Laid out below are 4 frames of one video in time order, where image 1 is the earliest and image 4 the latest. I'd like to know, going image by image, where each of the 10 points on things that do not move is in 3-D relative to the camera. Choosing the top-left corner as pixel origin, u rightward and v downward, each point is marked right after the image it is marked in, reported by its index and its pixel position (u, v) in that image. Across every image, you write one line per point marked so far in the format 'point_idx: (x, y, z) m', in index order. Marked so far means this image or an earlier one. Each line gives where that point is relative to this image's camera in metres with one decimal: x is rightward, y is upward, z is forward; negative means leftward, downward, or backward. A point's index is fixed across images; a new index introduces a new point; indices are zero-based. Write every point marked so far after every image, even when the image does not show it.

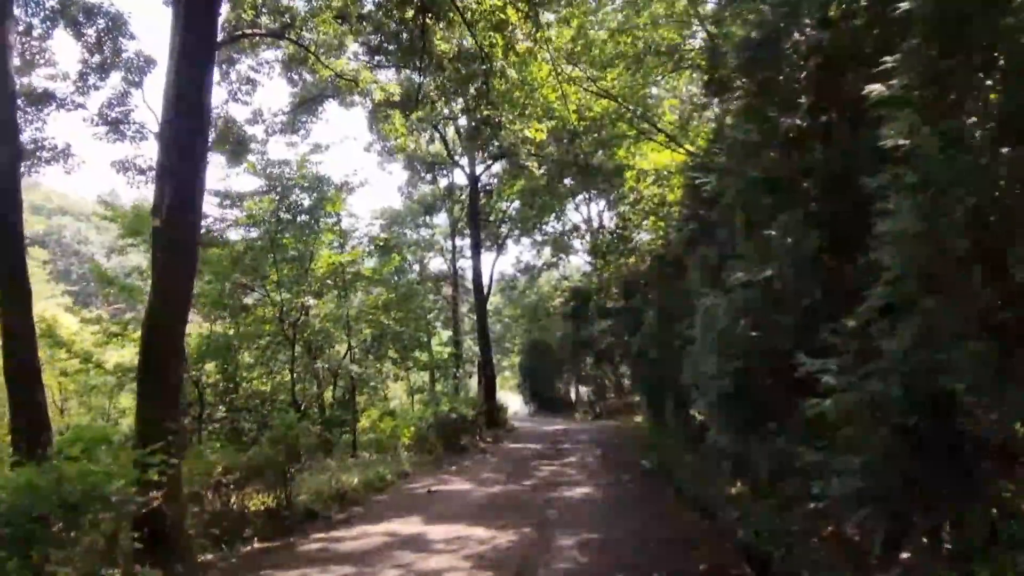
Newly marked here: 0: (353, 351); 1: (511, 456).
0: (-3.7, -1.5, +18.6) m
1: (0.0, -3.7, +17.4) m
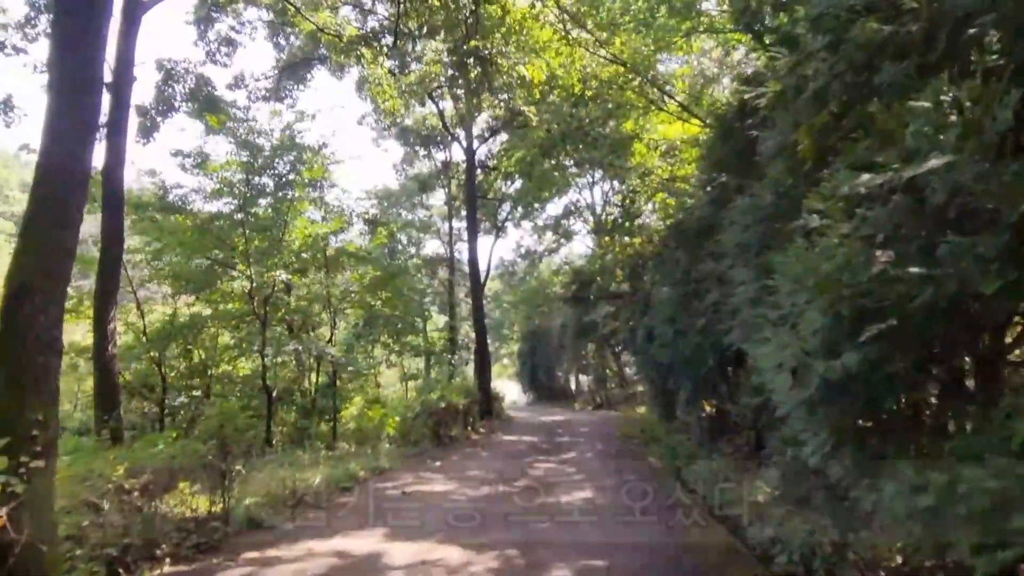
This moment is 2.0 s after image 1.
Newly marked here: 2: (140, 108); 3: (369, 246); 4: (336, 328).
0: (-3.8, -1.0, +17.2) m
1: (-0.2, -3.3, +16.0) m
2: (-6.4, +3.1, +13.7) m
3: (-3.2, +0.9, +18.1) m
4: (-3.8, -1.0, +17.3) m
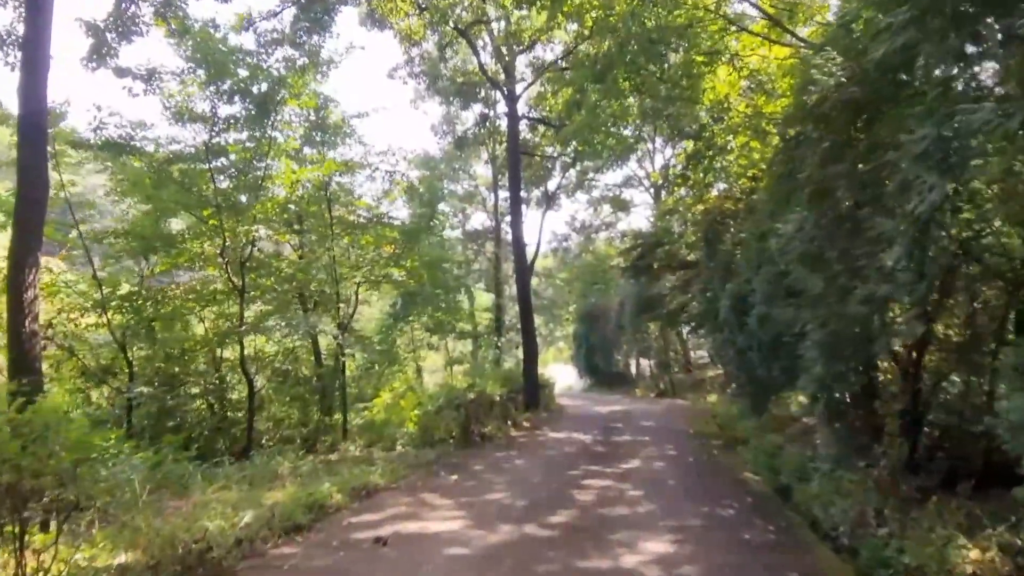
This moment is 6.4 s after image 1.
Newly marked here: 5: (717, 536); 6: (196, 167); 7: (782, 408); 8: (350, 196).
0: (-3.0, -0.4, +14.4) m
1: (+0.6, -2.6, +13.0) m
2: (-5.8, +3.6, +11.0) m
3: (-2.3, +1.5, +15.2) m
4: (-3.0, -0.3, +14.5) m
5: (+1.6, -1.9, +6.2) m
6: (-4.4, +1.7, +11.0) m
7: (+4.2, -1.8, +12.2) m
8: (-2.8, +1.7, +14.1) m
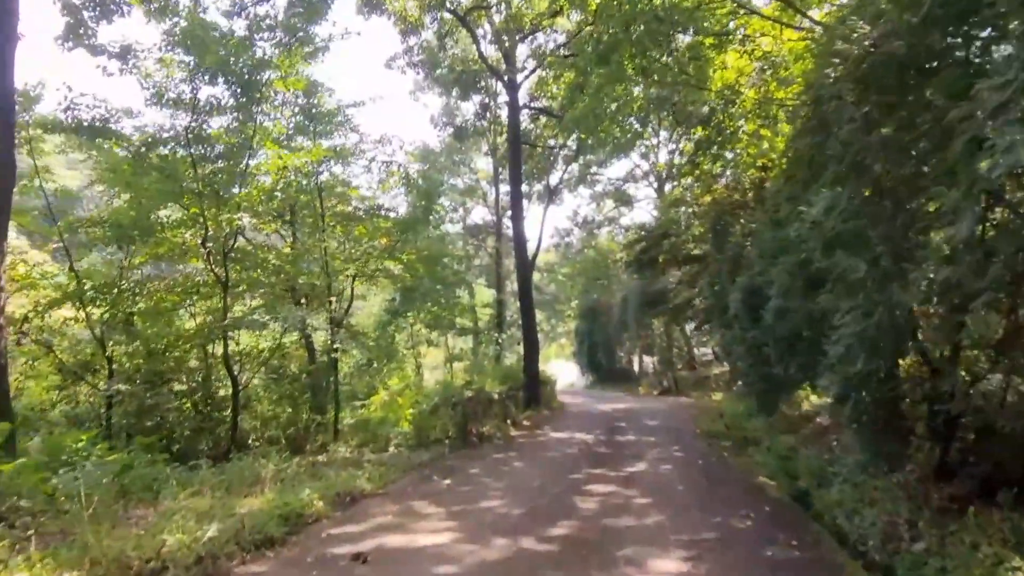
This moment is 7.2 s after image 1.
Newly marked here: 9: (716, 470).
0: (-3.0, -0.3, +13.8) m
1: (+0.6, -2.5, +12.4) m
2: (-5.8, +3.7, +10.4) m
3: (-2.3, +1.6, +14.6) m
4: (-3.0, -0.2, +14.0) m
5: (+1.6, -1.9, +5.6) m
6: (-4.4, +1.8, +10.5) m
7: (+4.1, -1.7, +11.7) m
8: (-2.8, +1.8, +13.5) m
9: (+2.6, -2.3, +10.0) m
